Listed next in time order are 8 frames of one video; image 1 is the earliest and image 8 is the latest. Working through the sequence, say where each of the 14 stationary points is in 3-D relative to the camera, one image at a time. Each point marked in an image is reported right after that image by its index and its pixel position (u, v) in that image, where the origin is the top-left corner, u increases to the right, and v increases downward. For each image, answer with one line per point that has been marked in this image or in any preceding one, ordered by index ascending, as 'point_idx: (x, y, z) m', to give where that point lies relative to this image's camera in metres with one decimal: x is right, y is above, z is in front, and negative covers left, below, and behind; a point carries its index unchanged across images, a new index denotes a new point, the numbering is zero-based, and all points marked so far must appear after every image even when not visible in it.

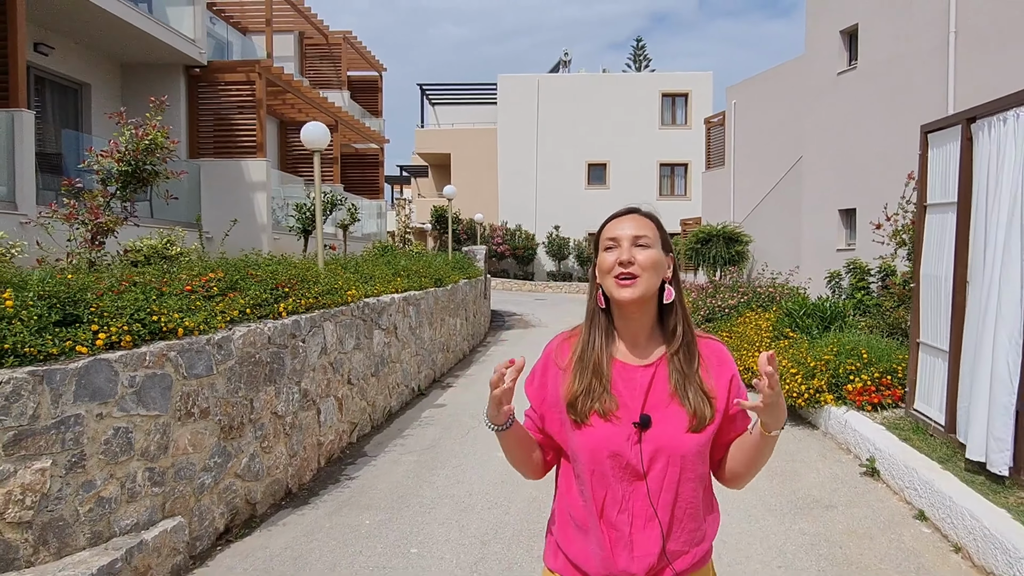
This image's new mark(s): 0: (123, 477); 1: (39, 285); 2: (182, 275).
0: (-2.1, -1.0, +4.0) m
1: (-2.6, 0.0, +4.2) m
2: (-2.4, +0.1, +5.6) m
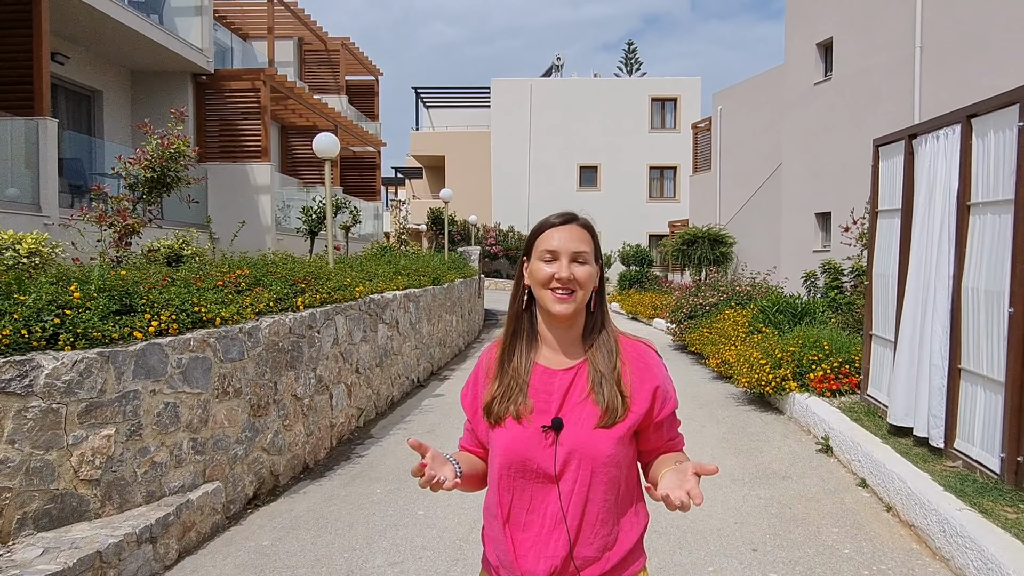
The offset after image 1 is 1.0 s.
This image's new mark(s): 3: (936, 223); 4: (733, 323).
0: (-2.1, -1.0, +4.6) m
1: (-2.6, 0.0, +4.9) m
2: (-2.4, +0.1, +6.2) m
3: (+3.2, +0.5, +5.6) m
4: (+3.1, -0.5, +10.7) m
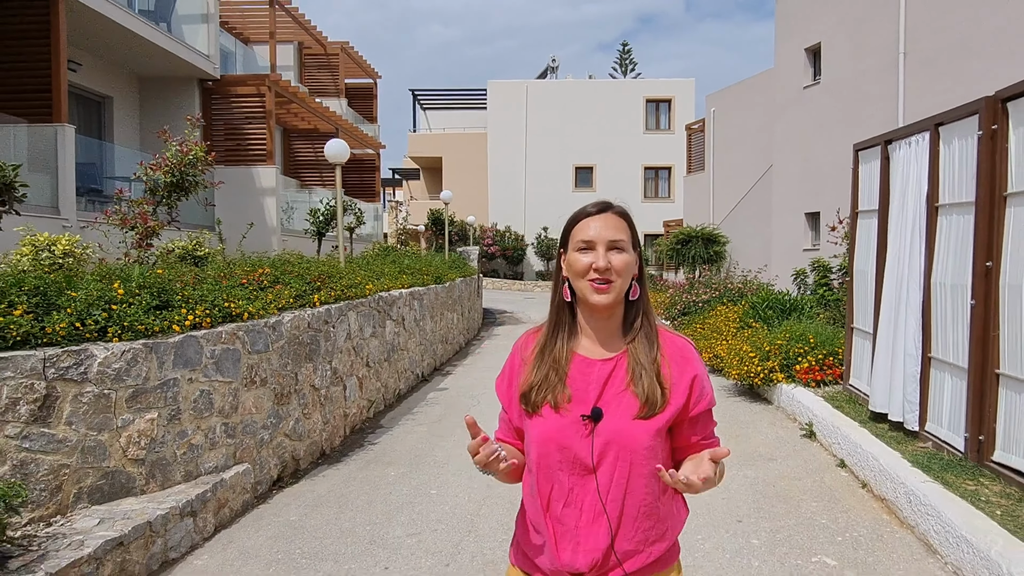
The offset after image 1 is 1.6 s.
0: (-2.0, -0.9, +5.1) m
1: (-2.6, +0.1, +5.3) m
2: (-2.4, +0.1, +6.6) m
3: (+3.2, +0.5, +6.1) m
4: (+3.1, -0.4, +11.1) m
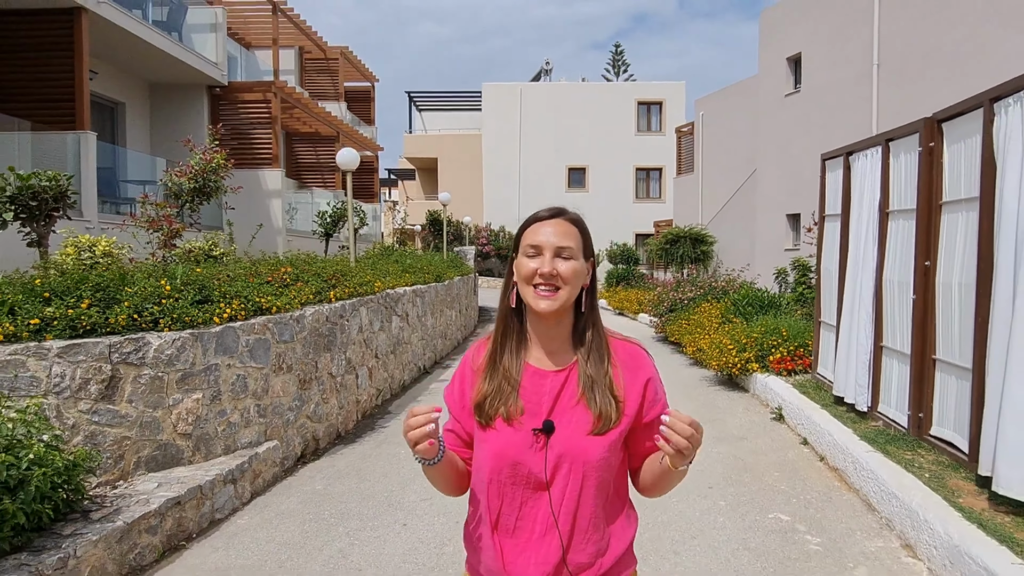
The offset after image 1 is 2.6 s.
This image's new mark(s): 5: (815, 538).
0: (-2.0, -0.9, +5.7) m
1: (-2.6, +0.1, +6.0) m
2: (-2.4, +0.2, +7.3) m
3: (+3.2, +0.5, +6.8) m
4: (+3.1, -0.4, +11.8) m
5: (+1.8, -1.5, +4.6) m
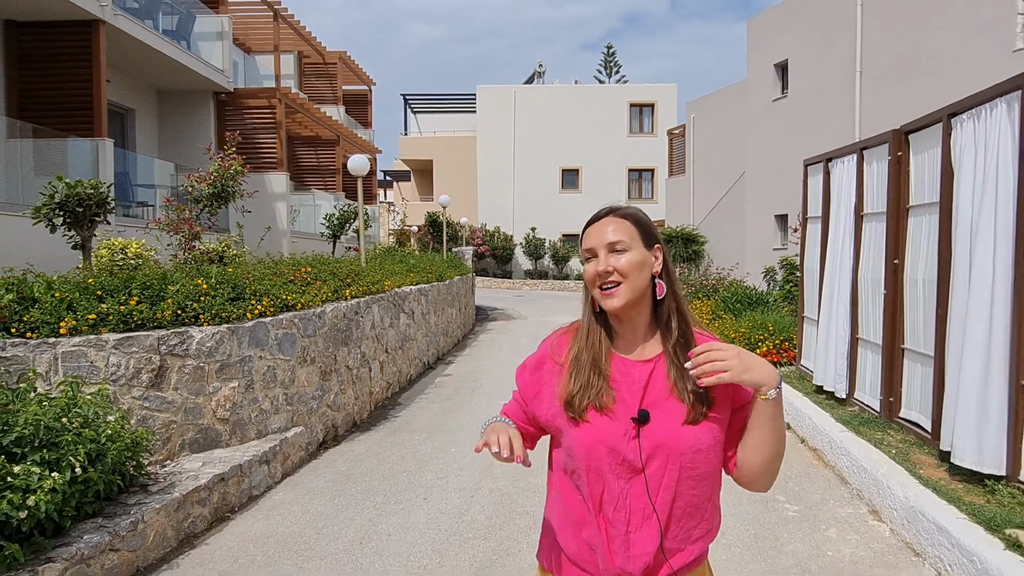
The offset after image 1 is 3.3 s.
0: (-2.0, -0.9, +6.3) m
1: (-2.5, +0.1, +6.5) m
2: (-2.4, +0.2, +7.8) m
3: (+3.2, +0.6, +7.4) m
4: (+3.1, -0.4, +12.4) m
5: (+1.9, -1.5, +5.1) m
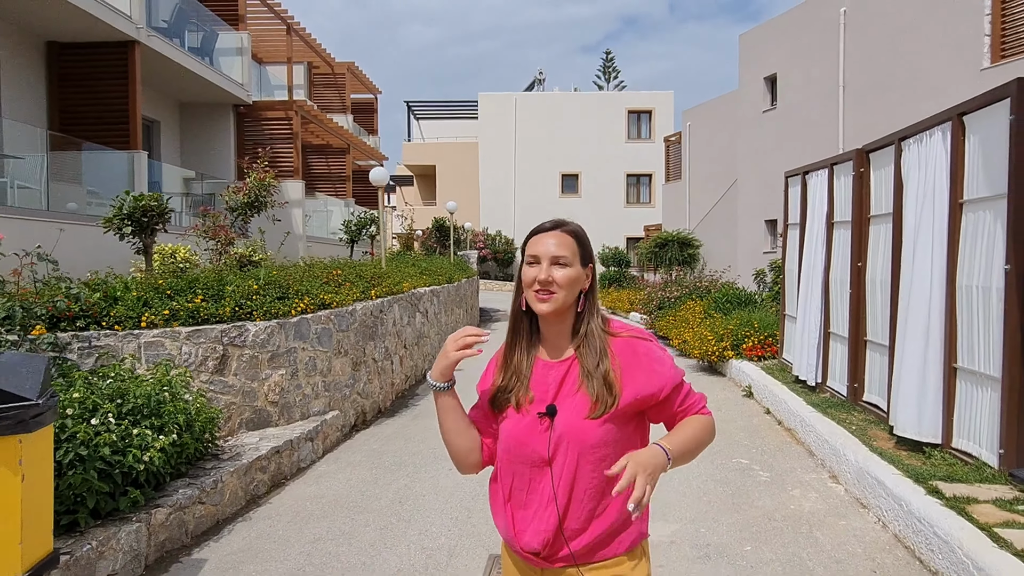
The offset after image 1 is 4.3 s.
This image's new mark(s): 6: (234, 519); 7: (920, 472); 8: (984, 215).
0: (-1.9, -0.9, +7.1) m
1: (-2.4, +0.1, +7.3) m
2: (-2.3, +0.2, +8.7) m
3: (+3.3, +0.6, +8.3) m
4: (+3.2, -0.4, +13.3) m
5: (+2.0, -1.5, +6.0) m
6: (-1.9, -1.6, +5.3) m
7: (+2.6, -1.2, +4.9) m
8: (+3.1, +0.5, +5.0) m
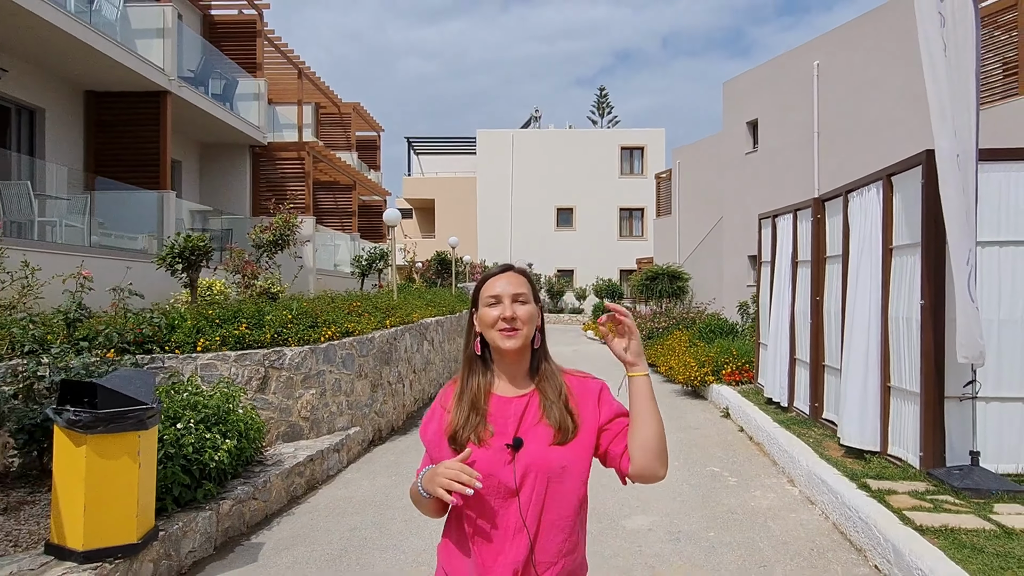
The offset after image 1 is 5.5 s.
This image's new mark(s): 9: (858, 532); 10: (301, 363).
0: (-1.9, -1.2, +8.1) m
1: (-2.4, -0.2, +8.3) m
2: (-2.3, -0.2, +9.7) m
3: (+3.3, +0.2, +9.3) m
4: (+3.1, -1.0, +14.3) m
5: (+2.0, -1.7, +7.0) m
6: (-1.9, -1.8, +6.2) m
7: (+2.7, -1.4, +5.9) m
8: (+3.1, +0.2, +6.1) m
9: (+2.3, -1.6, +5.0) m
10: (-2.1, -0.7, +7.5) m
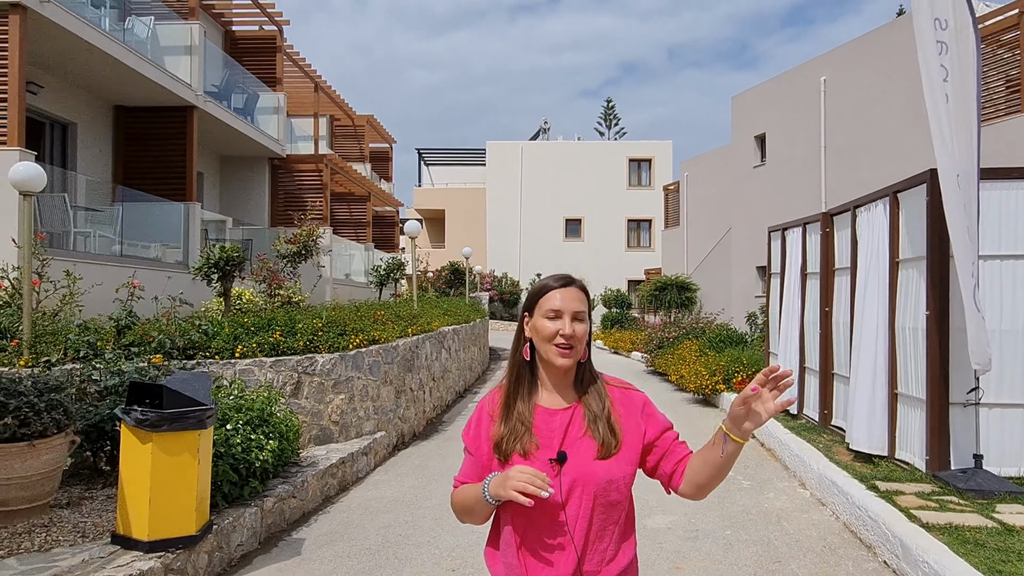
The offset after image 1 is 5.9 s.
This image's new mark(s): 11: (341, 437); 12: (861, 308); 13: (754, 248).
0: (-1.6, -1.3, +8.4) m
1: (-2.2, -0.3, +8.7) m
2: (-2.0, -0.3, +10.0) m
3: (+3.6, +0.1, +9.6) m
4: (+3.4, -1.2, +14.6) m
5: (+2.2, -1.9, +7.2) m
6: (-1.7, -1.9, +6.5) m
7: (+2.9, -1.5, +6.2) m
8: (+3.4, +0.1, +6.4) m
9: (+2.5, -1.7, +5.3) m
10: (-1.9, -0.8, +7.9) m
11: (-1.8, -1.6, +8.0) m
12: (+3.3, -0.2, +7.2) m
13: (+6.2, +1.0, +19.5) m
